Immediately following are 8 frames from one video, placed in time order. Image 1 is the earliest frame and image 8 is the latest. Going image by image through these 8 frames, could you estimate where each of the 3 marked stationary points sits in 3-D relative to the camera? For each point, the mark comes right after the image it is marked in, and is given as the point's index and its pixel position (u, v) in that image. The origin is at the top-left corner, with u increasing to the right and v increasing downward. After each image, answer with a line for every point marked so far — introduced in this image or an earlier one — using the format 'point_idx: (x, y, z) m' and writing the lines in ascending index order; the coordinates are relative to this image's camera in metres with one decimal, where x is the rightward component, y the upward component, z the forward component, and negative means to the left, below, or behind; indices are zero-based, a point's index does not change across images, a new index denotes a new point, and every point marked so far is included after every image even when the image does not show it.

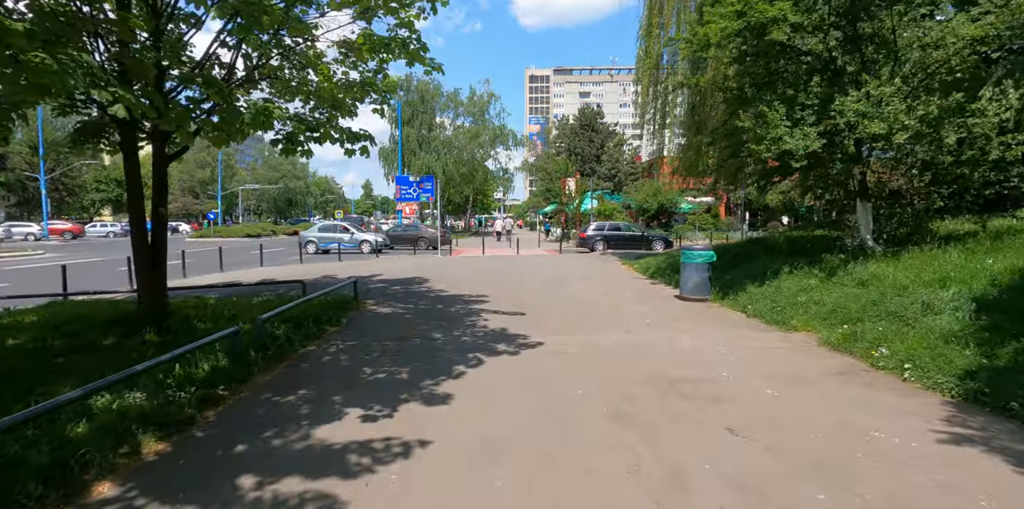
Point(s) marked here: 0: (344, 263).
0: (-6.2, -0.4, +19.2) m
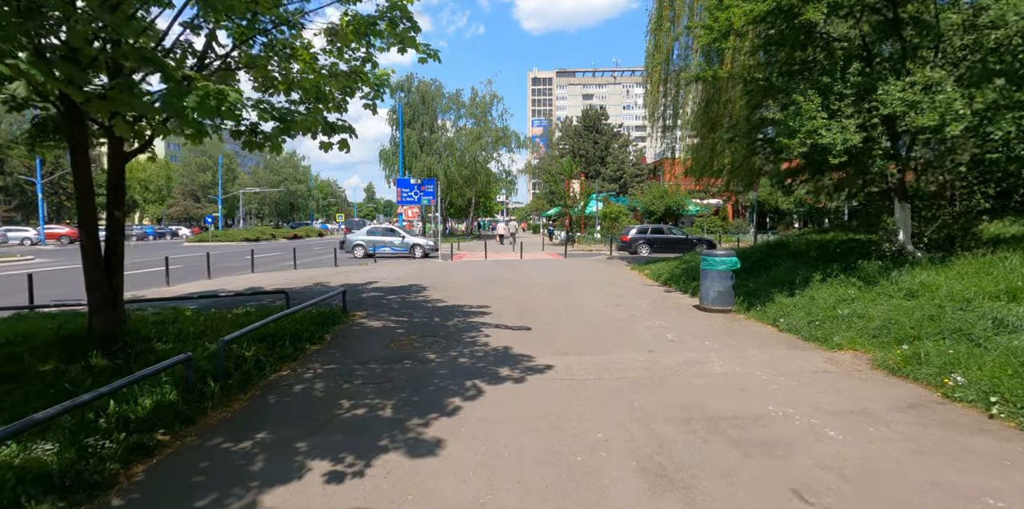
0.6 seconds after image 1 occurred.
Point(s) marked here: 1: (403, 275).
0: (-6.1, -0.6, +18.3) m
1: (-3.3, -0.7, +16.0) m
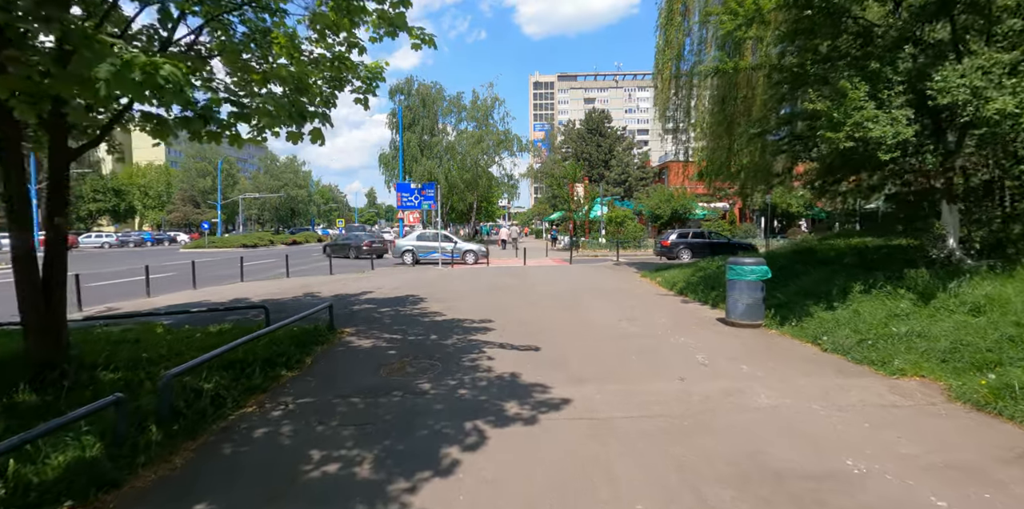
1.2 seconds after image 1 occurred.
0: (-5.9, -0.8, +17.4) m
1: (-3.2, -0.9, +15.0) m
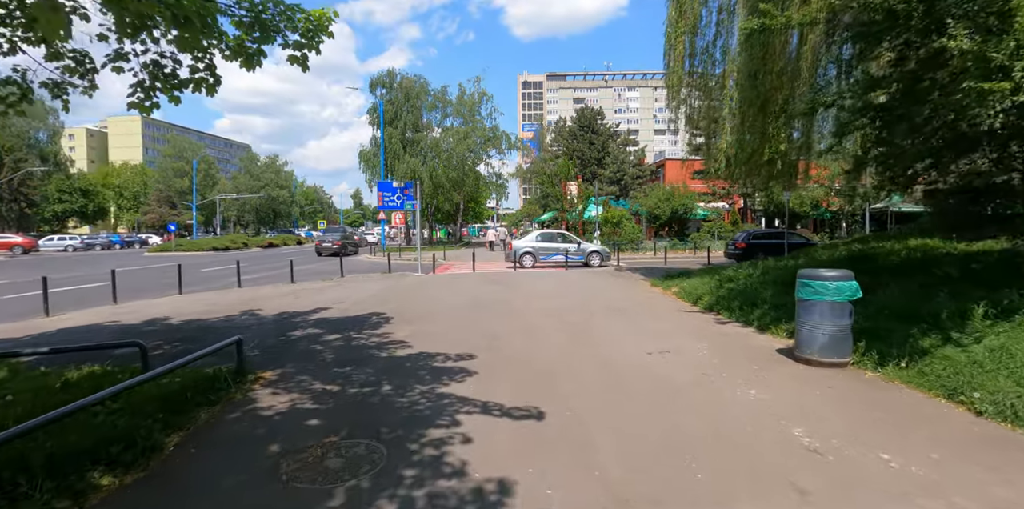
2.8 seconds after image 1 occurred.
0: (-6.3, -1.0, +14.7) m
1: (-3.5, -1.0, +12.4) m
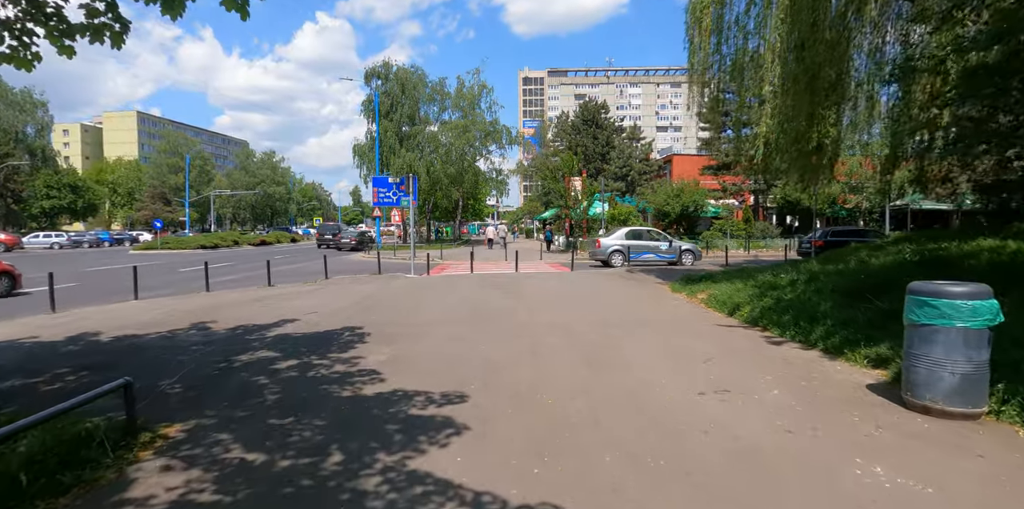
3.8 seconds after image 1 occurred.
0: (-6.2, -1.0, +13.0) m
1: (-3.4, -1.1, +10.7) m
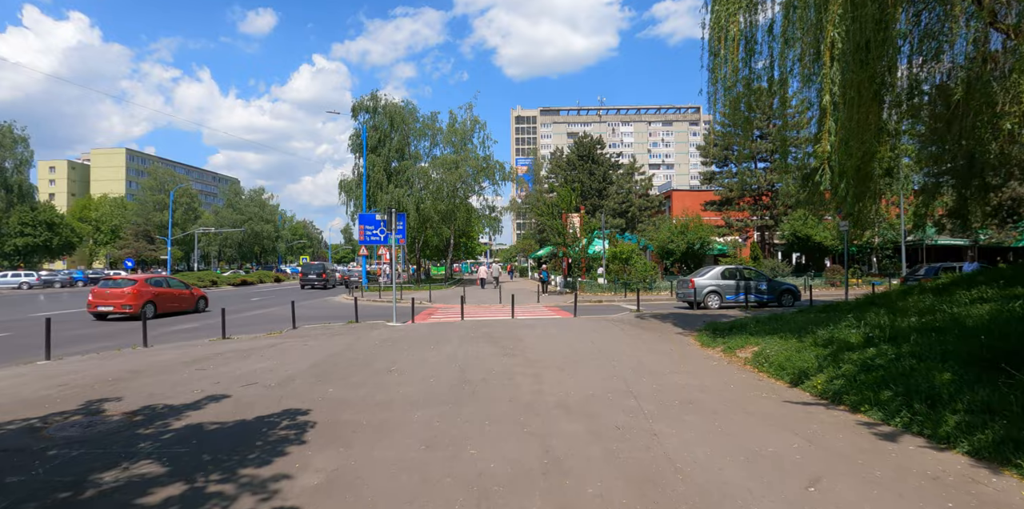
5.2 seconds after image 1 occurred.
0: (-6.2, -2.0, +10.6) m
1: (-3.4, -1.9, +8.4) m
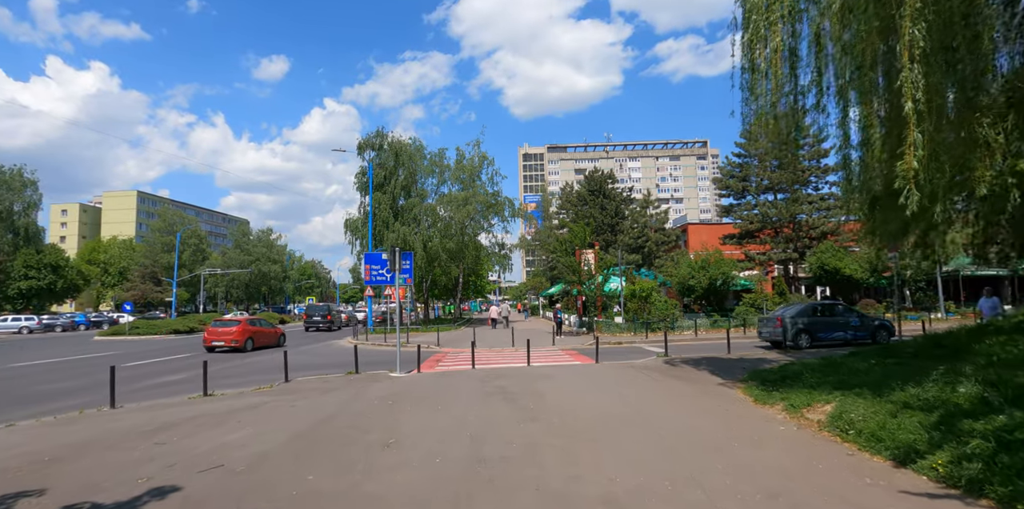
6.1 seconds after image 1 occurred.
0: (-5.9, -2.8, +9.2) m
1: (-3.1, -2.5, +6.9) m
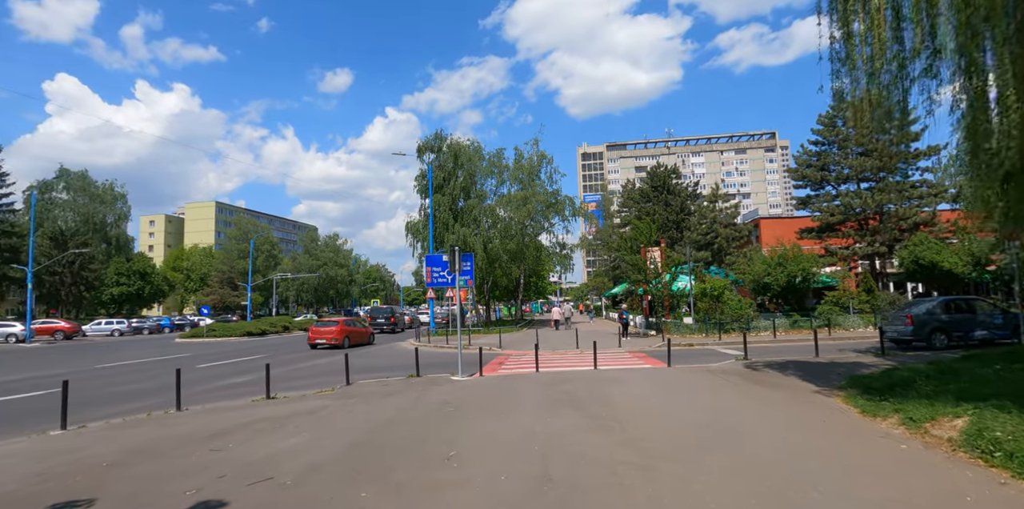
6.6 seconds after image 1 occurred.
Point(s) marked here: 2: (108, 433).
0: (-4.7, -2.9, +9.0) m
1: (-2.2, -2.5, +6.4) m
2: (-6.3, -2.8, +8.2) m
